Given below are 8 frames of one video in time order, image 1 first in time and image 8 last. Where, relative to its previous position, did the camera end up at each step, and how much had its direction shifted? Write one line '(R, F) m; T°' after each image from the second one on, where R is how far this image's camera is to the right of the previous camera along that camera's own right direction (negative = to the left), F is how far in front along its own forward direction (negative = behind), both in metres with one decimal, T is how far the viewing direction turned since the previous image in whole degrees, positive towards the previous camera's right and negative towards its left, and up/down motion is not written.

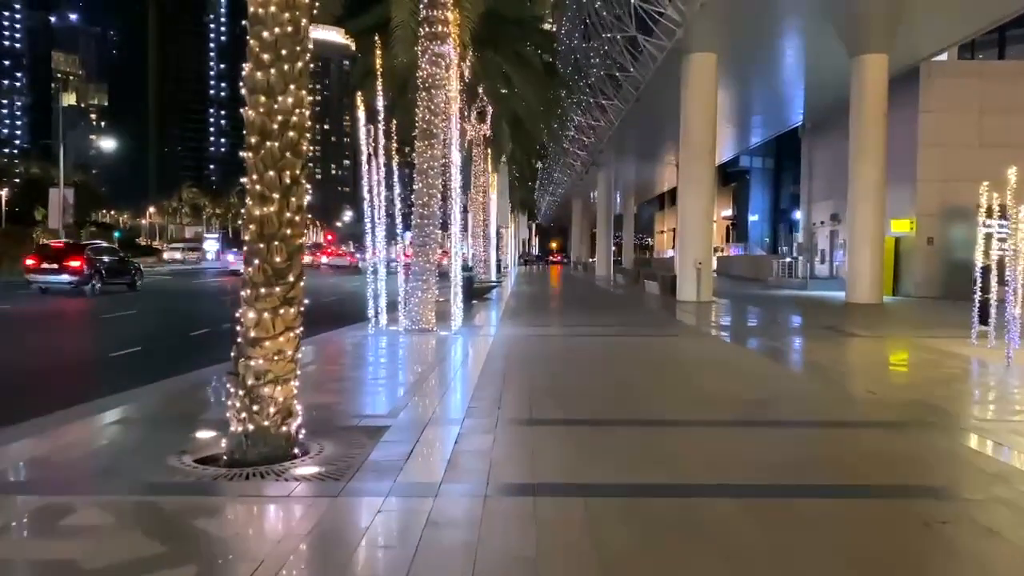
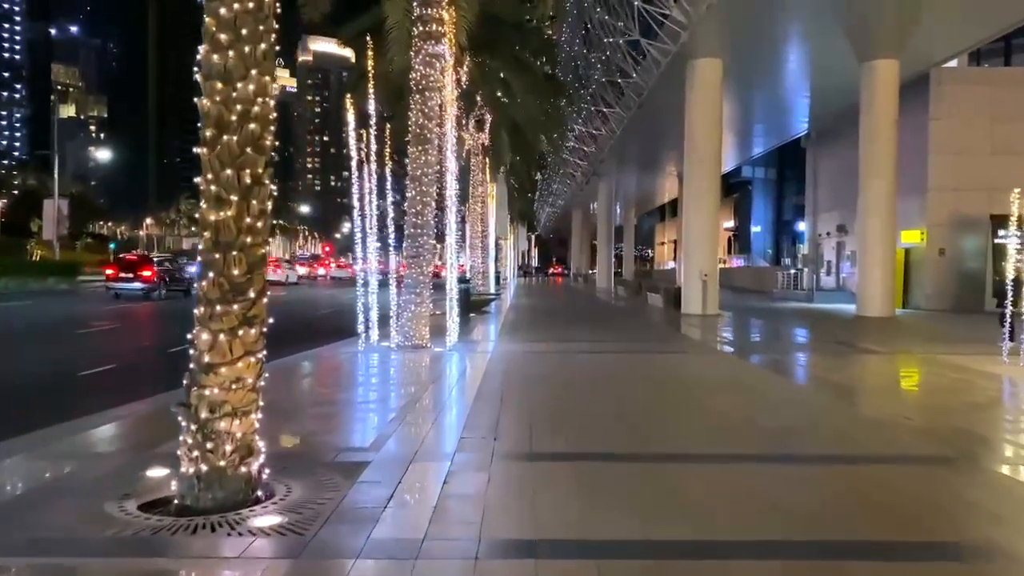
(0.0, +0.9) m; 0°
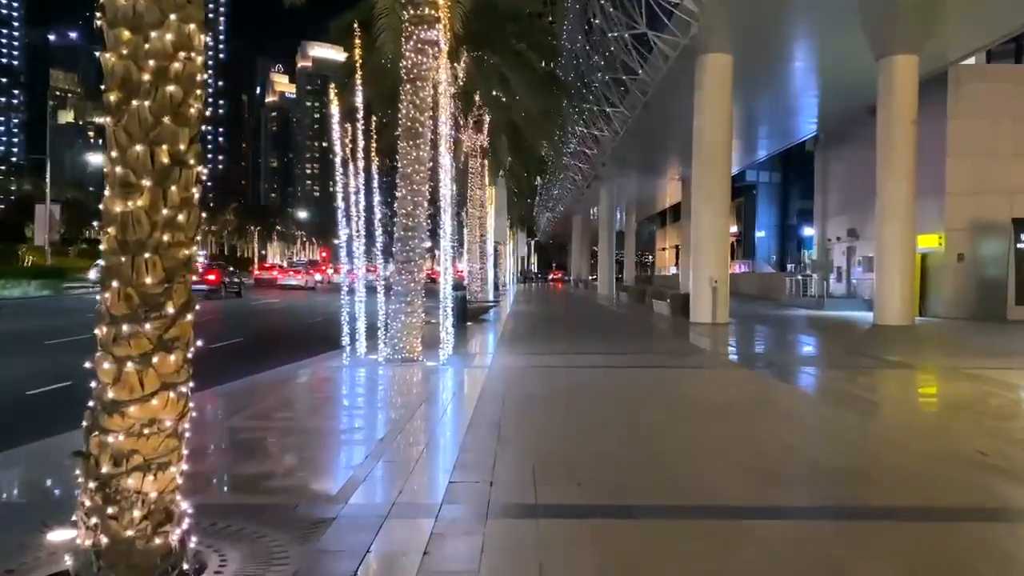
(0.0, +1.3) m; 0°
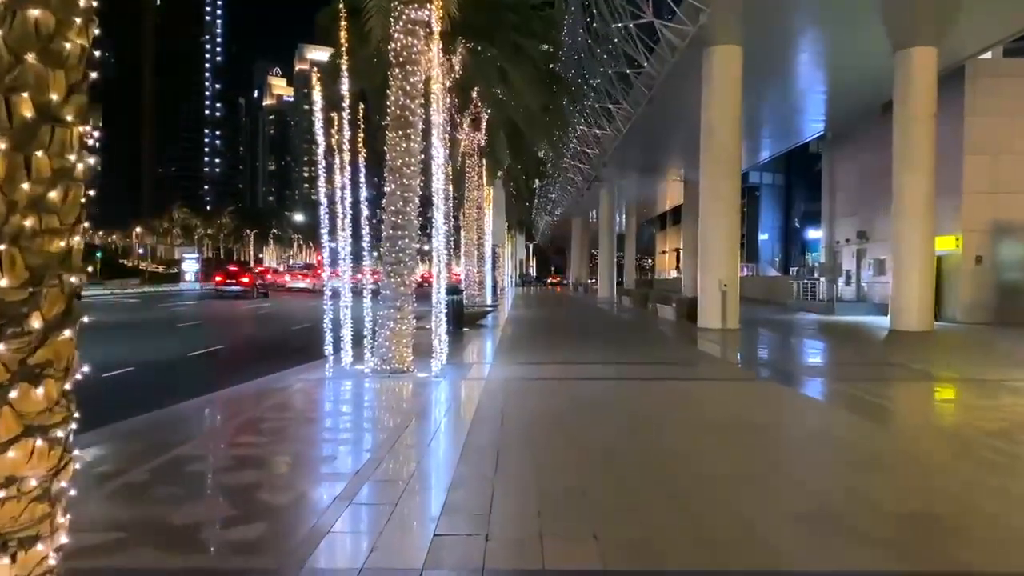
(0.0, +1.2) m; 0°
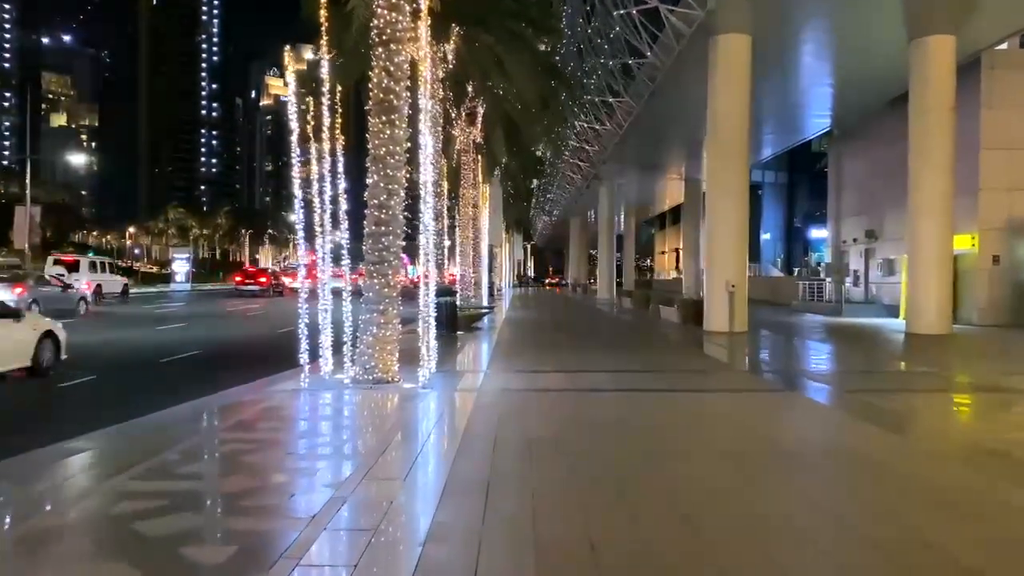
(0.0, +1.2) m; 0°
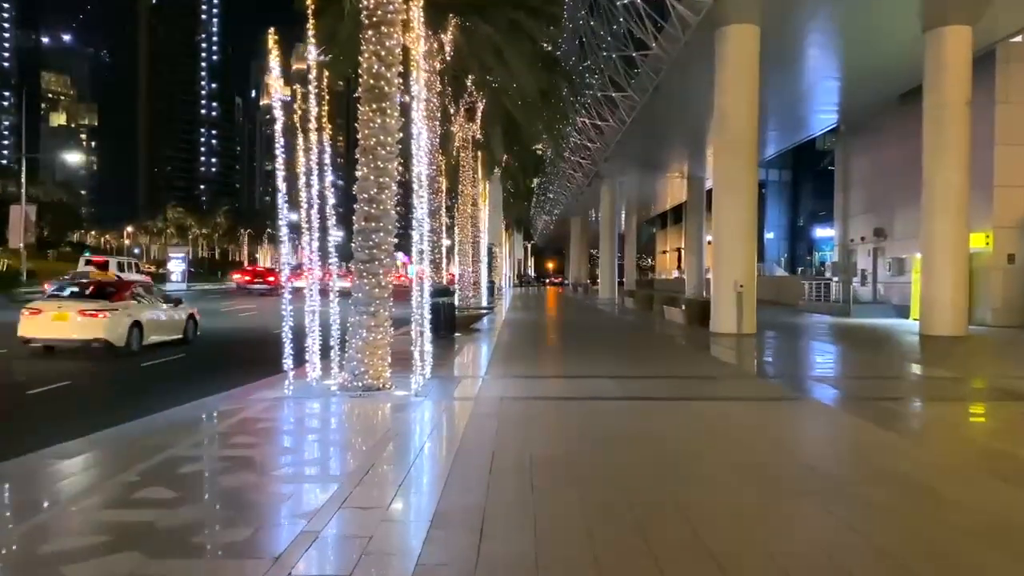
(0.0, +0.8) m; 0°
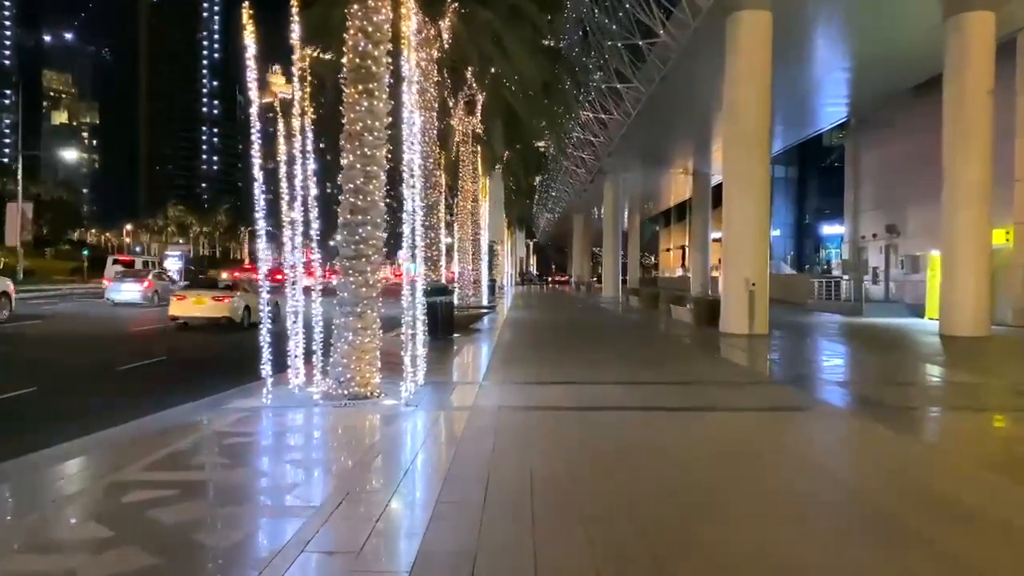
(0.0, +0.9) m; 0°
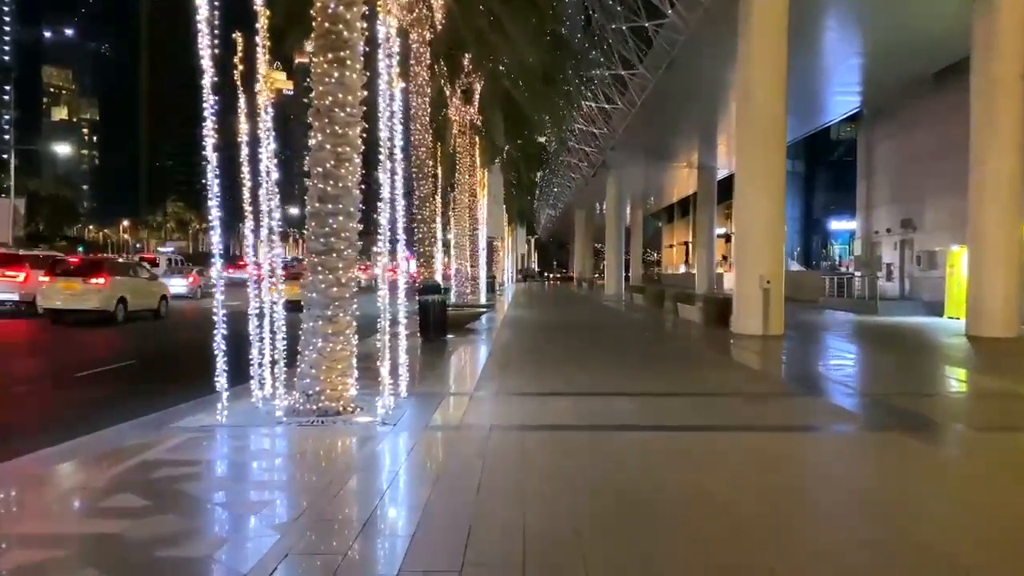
(+0.1, +1.3) m; 0°
